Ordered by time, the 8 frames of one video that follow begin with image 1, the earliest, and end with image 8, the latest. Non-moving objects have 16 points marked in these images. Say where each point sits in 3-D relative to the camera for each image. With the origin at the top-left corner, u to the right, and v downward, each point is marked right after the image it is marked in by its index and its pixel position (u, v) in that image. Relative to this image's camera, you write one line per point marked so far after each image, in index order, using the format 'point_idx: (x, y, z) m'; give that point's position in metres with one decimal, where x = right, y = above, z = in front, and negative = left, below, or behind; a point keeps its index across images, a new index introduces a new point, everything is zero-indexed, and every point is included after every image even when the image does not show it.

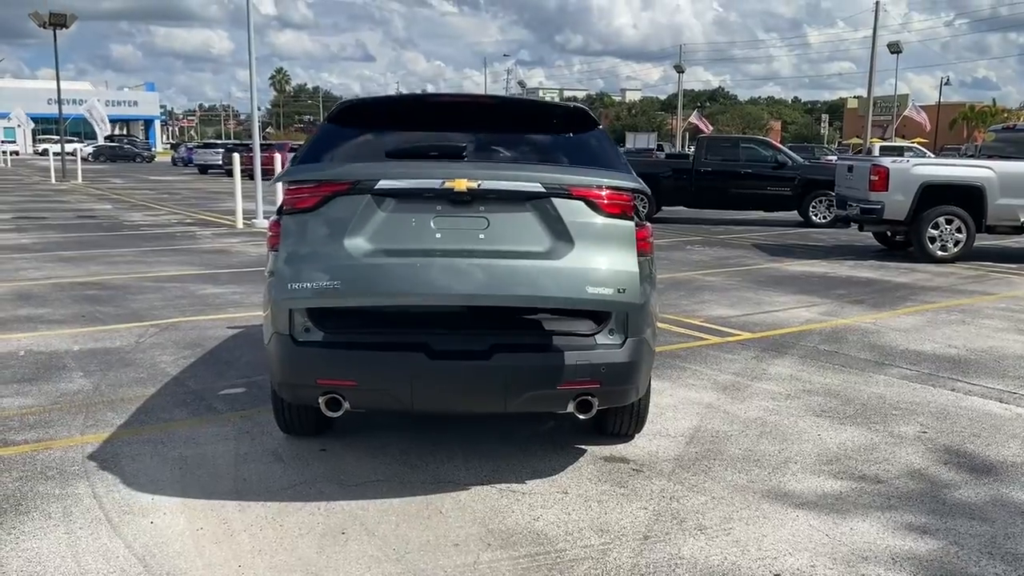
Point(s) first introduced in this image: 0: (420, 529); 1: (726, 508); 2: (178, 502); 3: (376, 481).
0: (-0.4, -1.1, +4.0) m
1: (+1.0, -1.0, +4.2) m
2: (-1.6, -1.0, +4.3) m
3: (-0.7, -1.0, +4.5) m
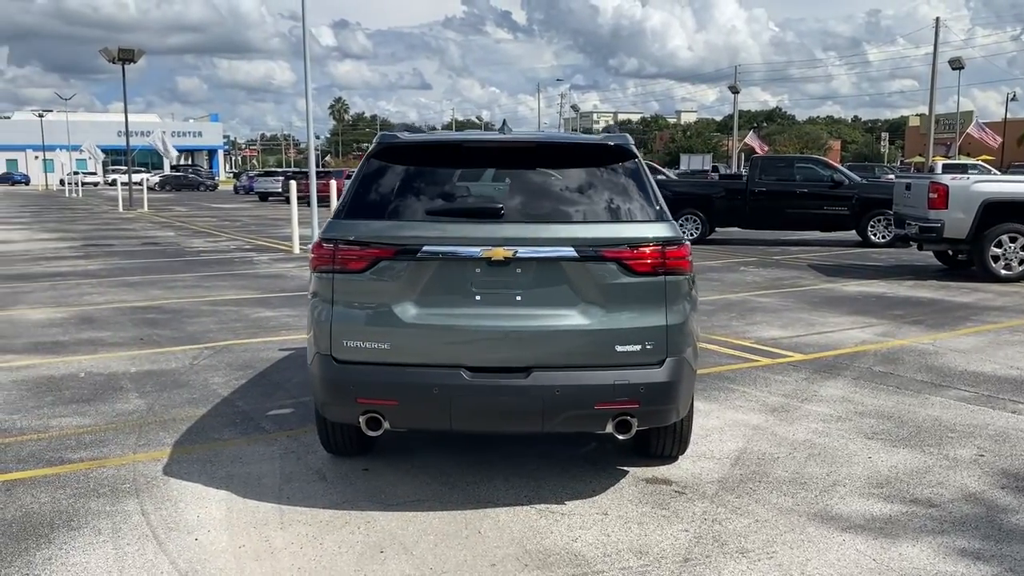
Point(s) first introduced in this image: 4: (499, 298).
0: (-0.2, -1.2, +4.0) m
1: (+1.2, -1.1, +4.1) m
2: (-1.4, -1.1, +4.3) m
3: (-0.5, -1.1, +4.6) m
4: (-0.1, -0.1, +4.2) m
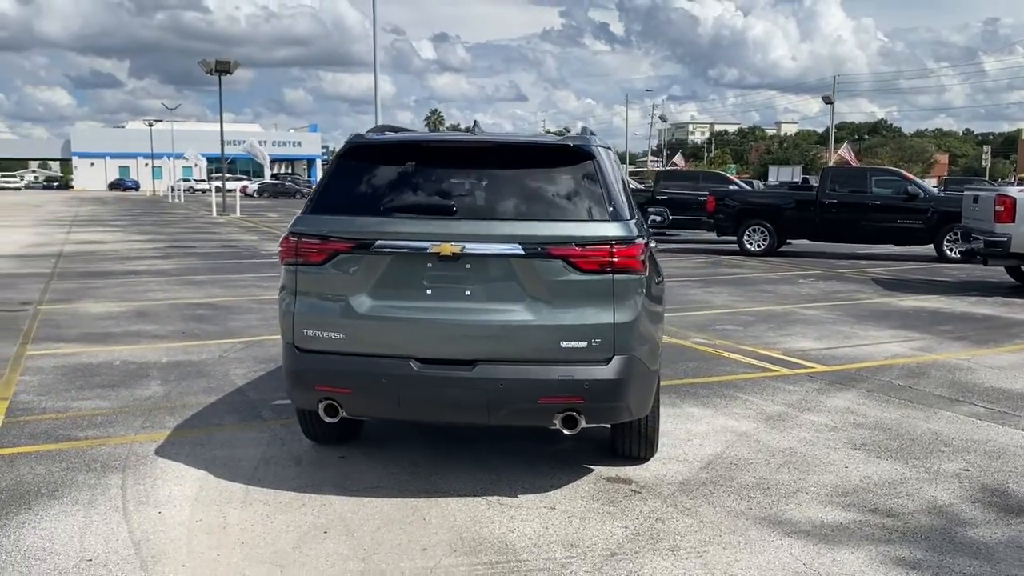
0: (-0.5, -1.1, +4.1) m
1: (+0.9, -1.1, +4.1) m
2: (-1.7, -1.1, +4.6) m
3: (-0.7, -1.1, +4.7) m
4: (-0.3, 0.0, +4.3) m
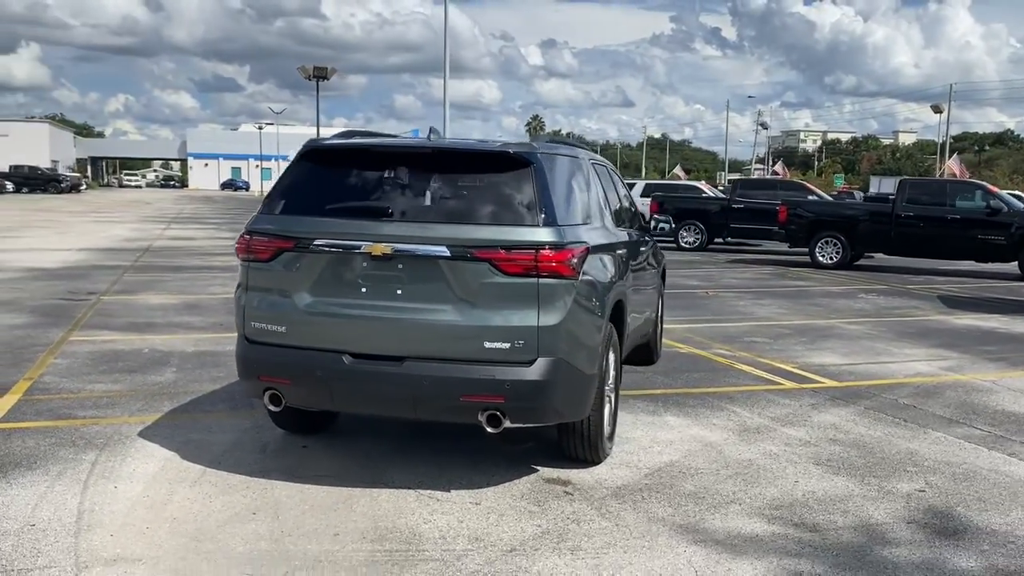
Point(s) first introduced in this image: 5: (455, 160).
0: (-0.9, -1.1, +4.3) m
1: (+0.5, -1.2, +4.2) m
2: (-2.0, -1.0, +4.9) m
3: (-1.1, -1.0, +5.0) m
4: (-0.6, 0.0, +4.5) m
5: (-0.1, +0.7, +4.7) m
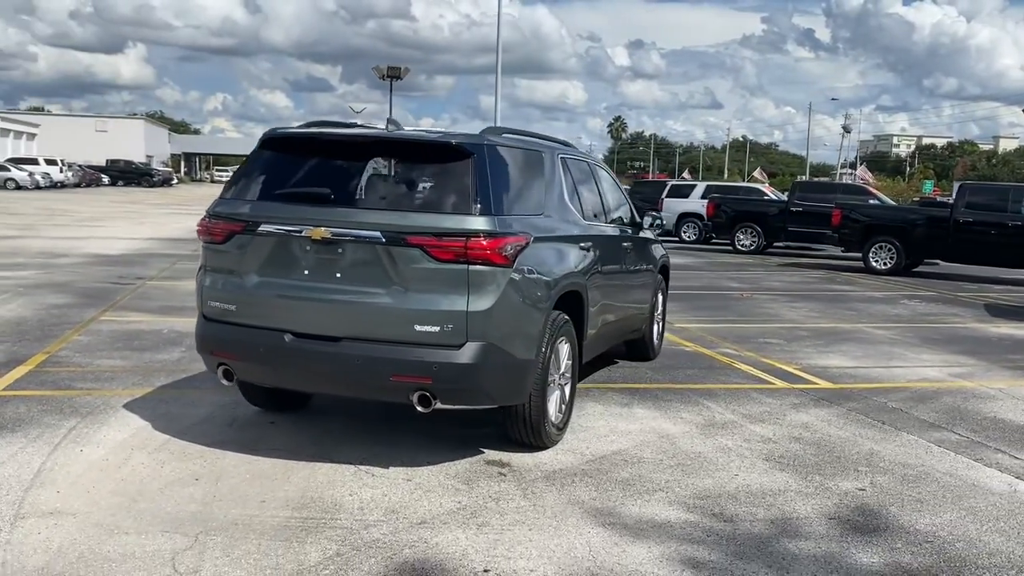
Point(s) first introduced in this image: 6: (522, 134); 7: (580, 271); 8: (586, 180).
0: (-1.3, -1.0, +4.6) m
1: (+0.1, -1.1, +4.3) m
2: (-2.3, -0.9, +5.3) m
3: (-1.4, -0.9, +5.2) m
4: (-1.0, +0.1, +4.7) m
5: (-0.4, +0.8, +4.9) m
6: (0.0, +1.0, +5.8) m
7: (+0.4, +0.1, +5.7) m
8: (+0.5, +0.8, +6.7) m
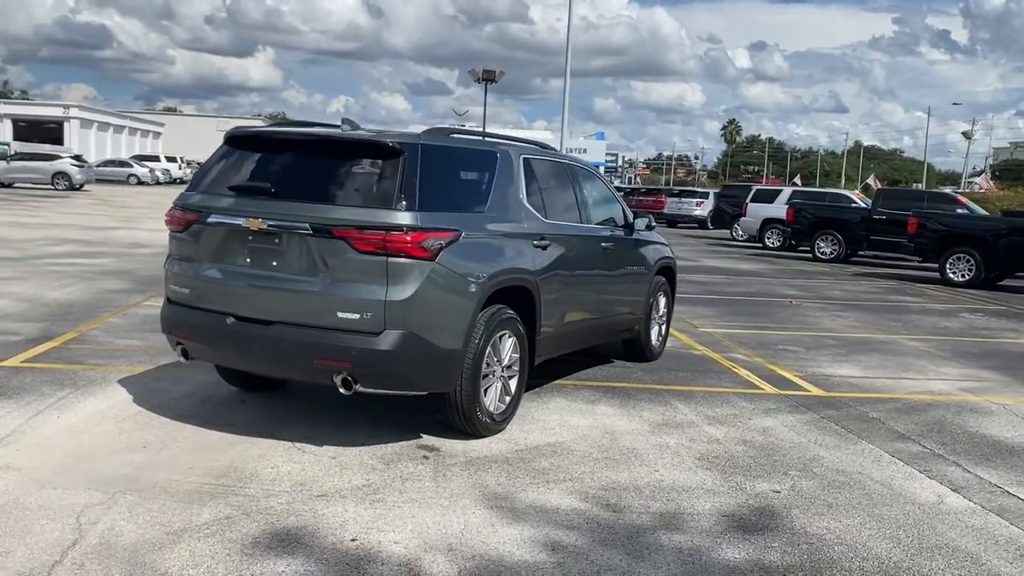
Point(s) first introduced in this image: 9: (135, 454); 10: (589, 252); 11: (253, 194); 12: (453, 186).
0: (-1.8, -0.9, +5.0) m
1: (-0.4, -1.1, +4.6) m
2: (-2.7, -0.8, +5.8) m
3: (-1.8, -0.9, +5.6) m
4: (-1.4, +0.1, +5.1) m
5: (-0.8, +0.8, +5.2) m
6: (-0.3, +1.0, +6.1) m
7: (+0.1, +0.2, +5.9) m
8: (+0.4, +0.8, +6.9) m
9: (-2.1, -0.9, +5.0) m
10: (+0.6, +0.3, +7.0) m
11: (-1.5, +0.6, +5.3) m
12: (-0.4, +0.6, +5.4) m
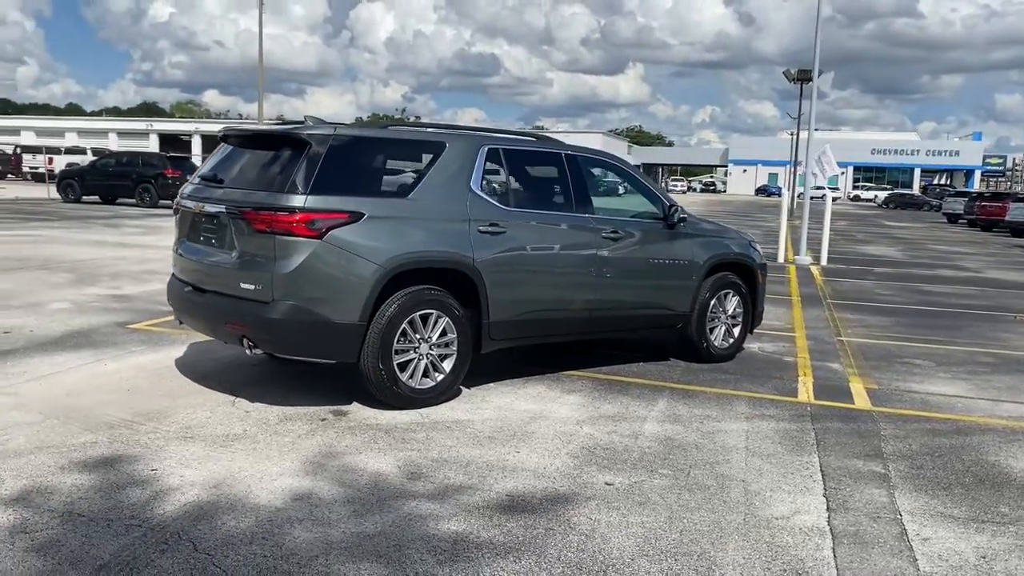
0: (-2.4, -0.7, +6.1) m
1: (-1.4, -0.9, +5.1) m
2: (-3.0, -0.6, +7.1) m
3: (-2.2, -0.7, +6.6) m
4: (-2.0, +0.3, +6.0) m
5: (-1.4, +1.0, +5.9) m
6: (-0.6, +1.2, +6.4) m
7: (-0.3, +0.3, +6.1) m
8: (+0.3, +0.9, +7.0) m
9: (-2.7, -0.7, +6.1) m
10: (+0.5, +0.4, +6.9) m
11: (-2.0, +0.7, +6.2) m
12: (-0.9, +0.7, +5.9) m
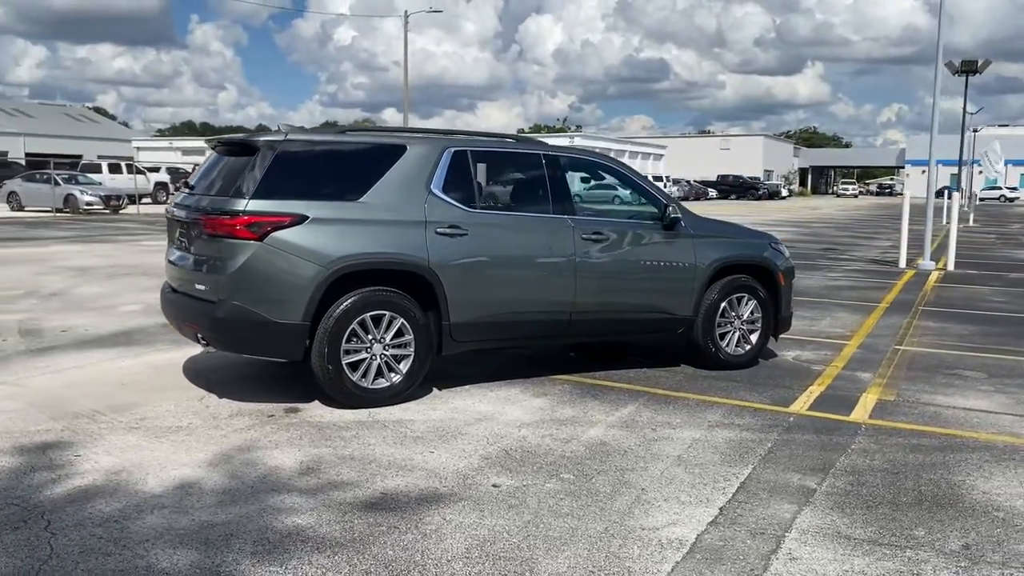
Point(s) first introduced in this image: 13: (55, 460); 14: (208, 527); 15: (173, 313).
0: (-2.7, -0.8, +6.5) m
1: (-1.9, -0.9, +5.4) m
2: (-3.0, -0.6, +7.7) m
3: (-2.4, -0.7, +7.0) m
4: (-2.3, +0.3, +6.4) m
5: (-1.8, +0.9, +6.1) m
6: (-0.8, +1.1, +6.5) m
7: (-0.6, +0.3, +6.2) m
8: (+0.2, +0.9, +6.9) m
9: (-3.0, -0.7, +6.6) m
10: (+0.4, +0.3, +6.8) m
11: (-2.3, +0.7, +6.6) m
12: (-1.3, +0.7, +6.0) m
13: (-2.5, -0.9, +4.9) m
14: (-1.4, -1.1, +4.0) m
15: (-2.4, -0.2, +6.3) m
